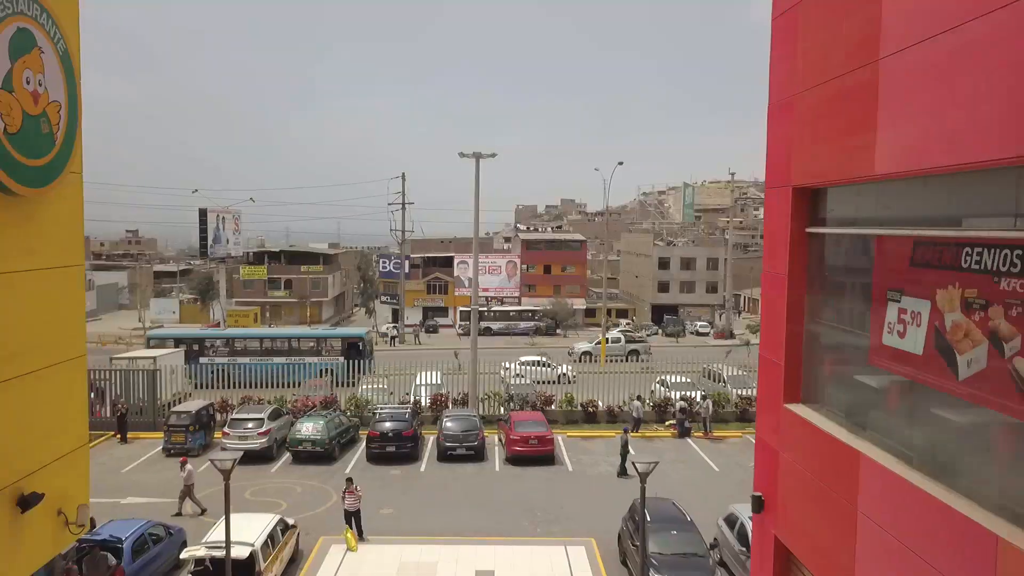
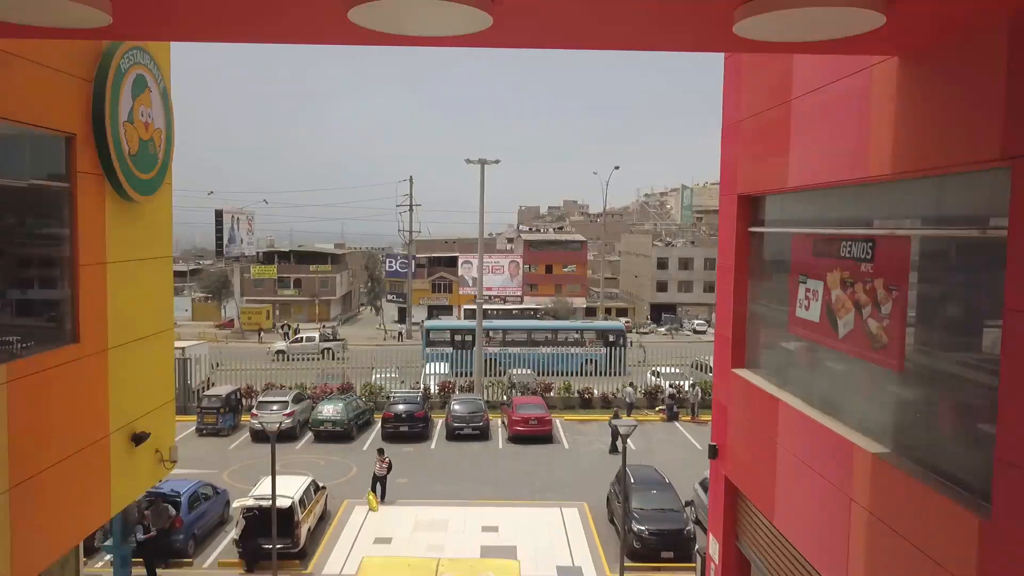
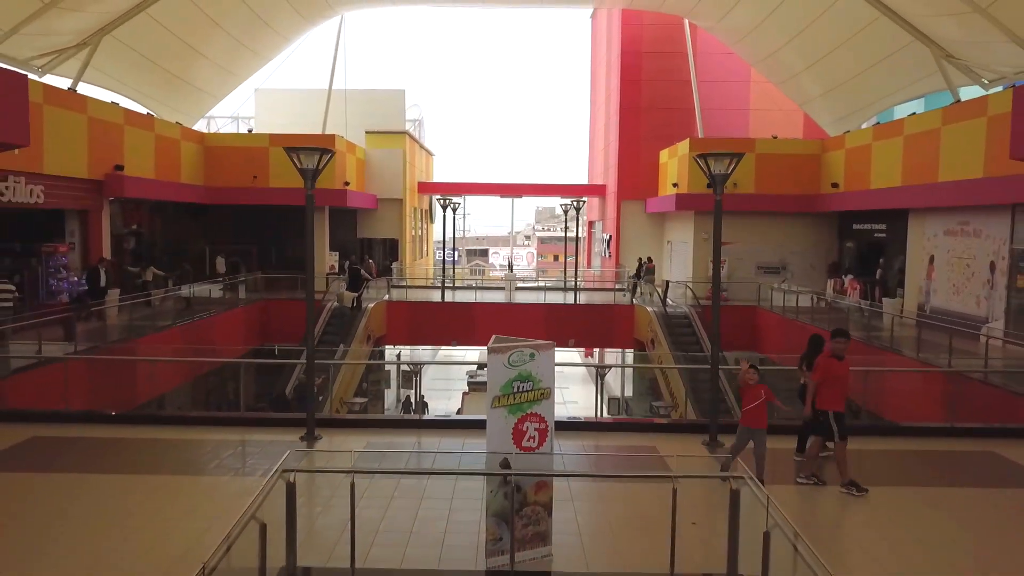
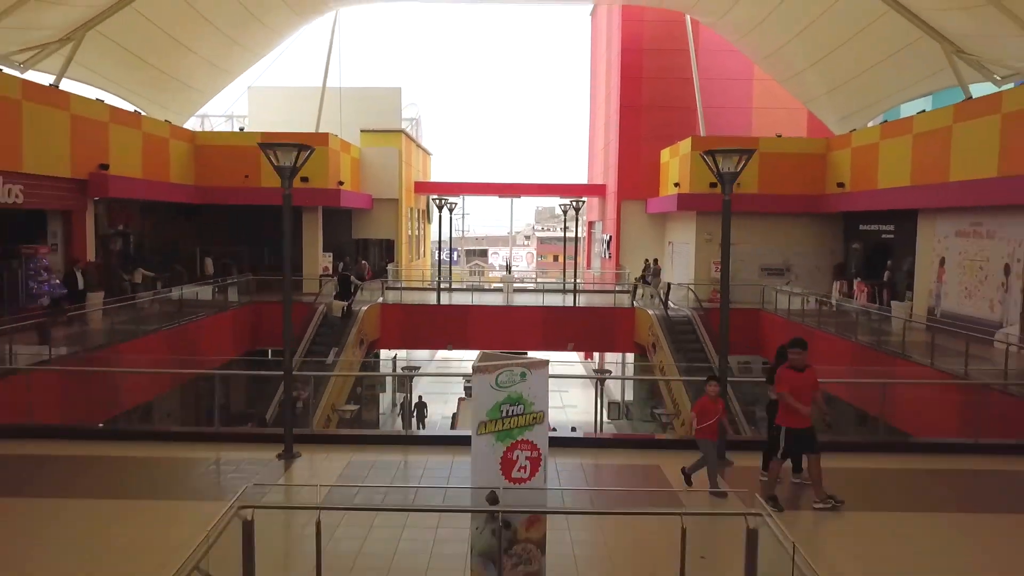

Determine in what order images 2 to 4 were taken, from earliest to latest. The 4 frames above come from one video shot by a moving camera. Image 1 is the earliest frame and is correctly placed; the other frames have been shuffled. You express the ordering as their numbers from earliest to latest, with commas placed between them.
2, 4, 3
